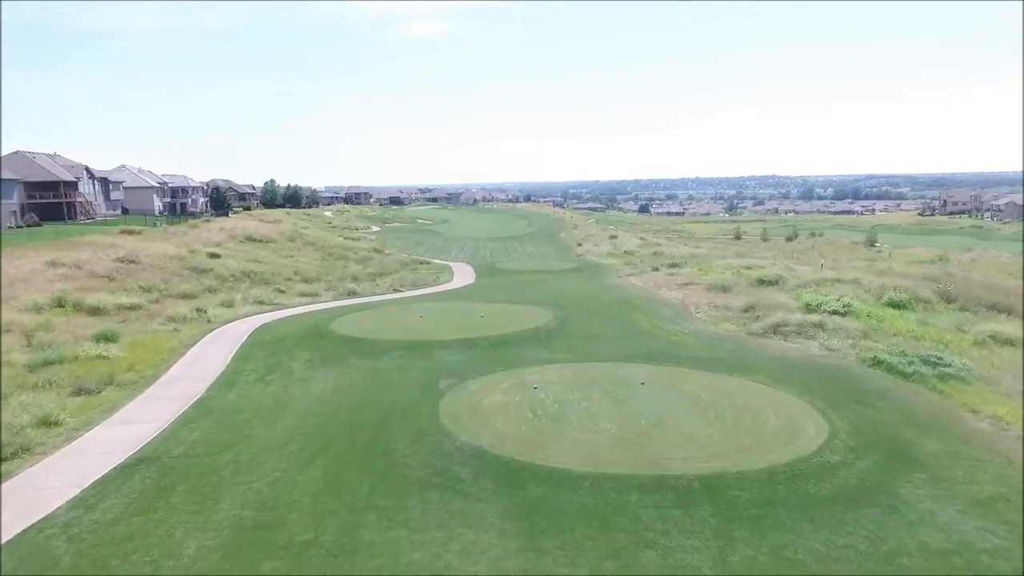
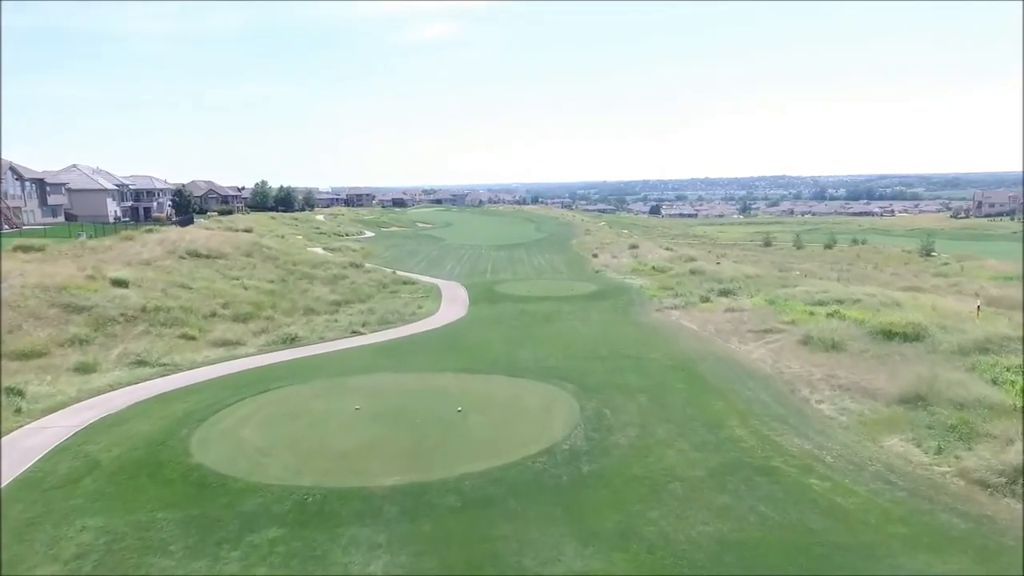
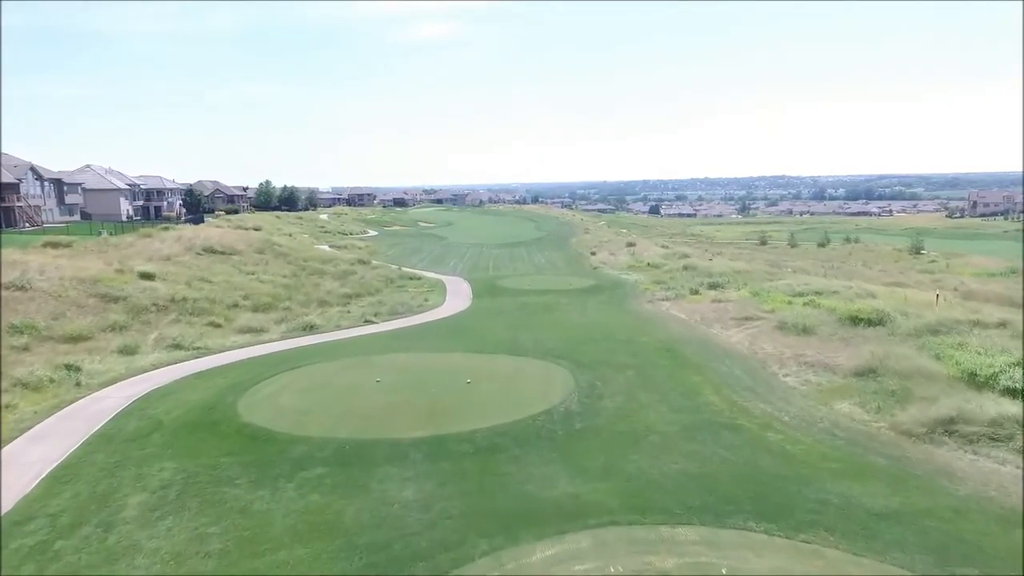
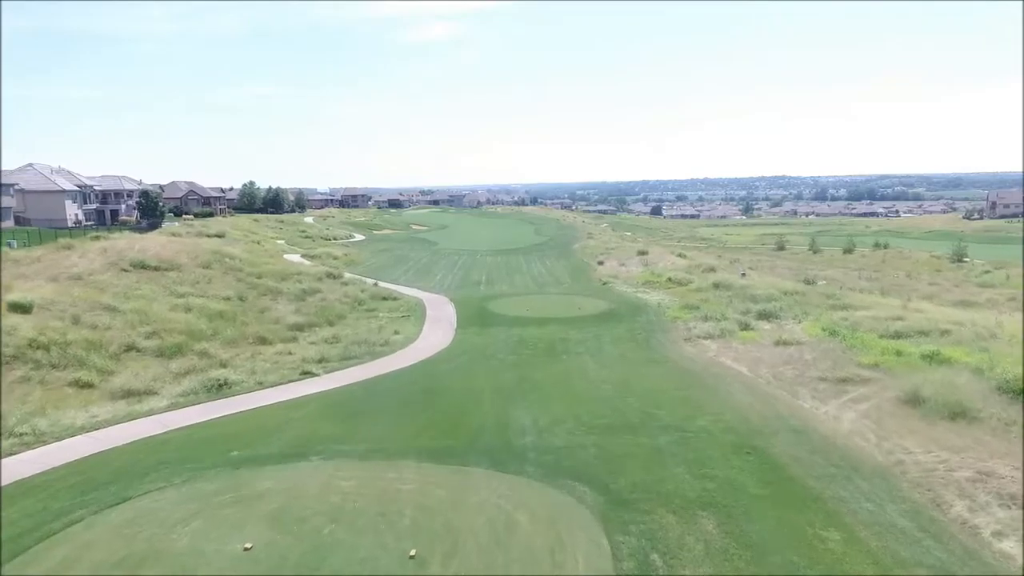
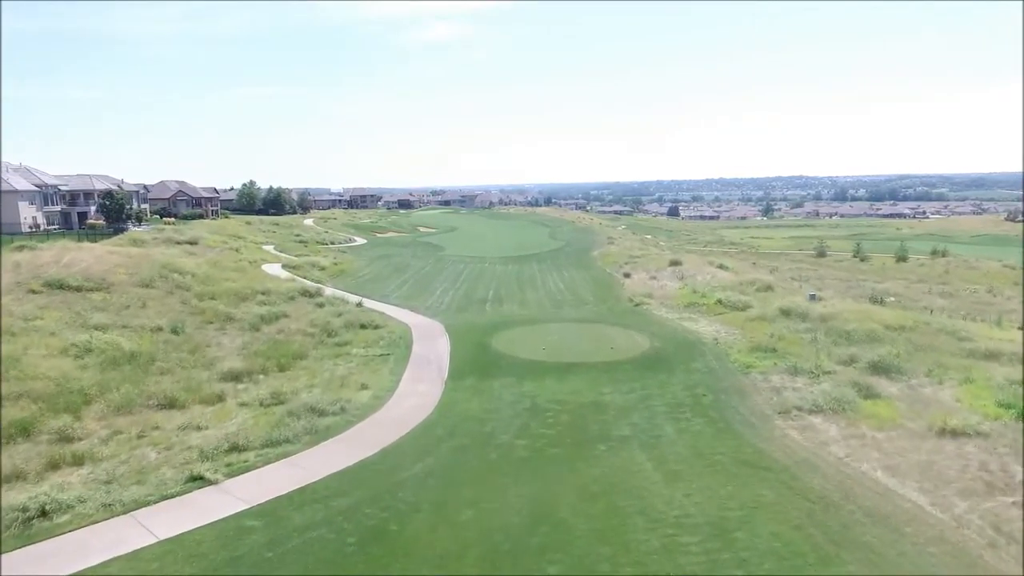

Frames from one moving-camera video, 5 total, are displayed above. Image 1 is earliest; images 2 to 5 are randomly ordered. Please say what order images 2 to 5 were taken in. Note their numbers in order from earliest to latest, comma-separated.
3, 2, 4, 5
